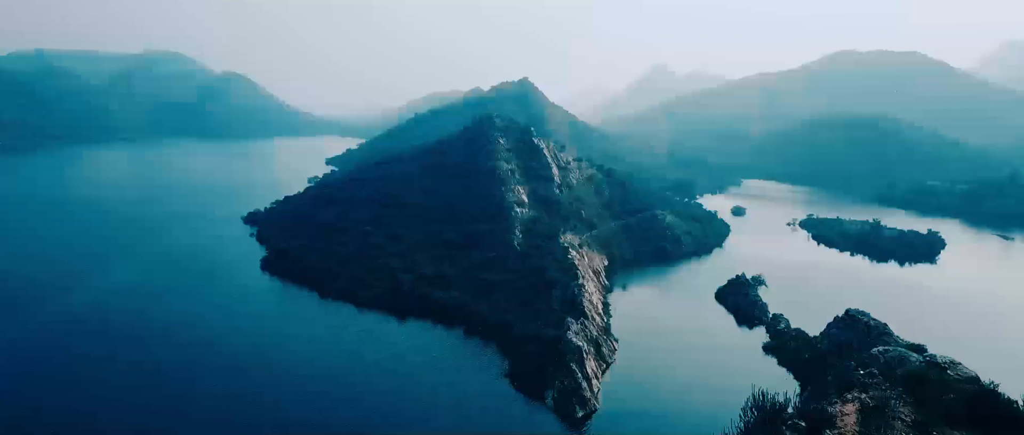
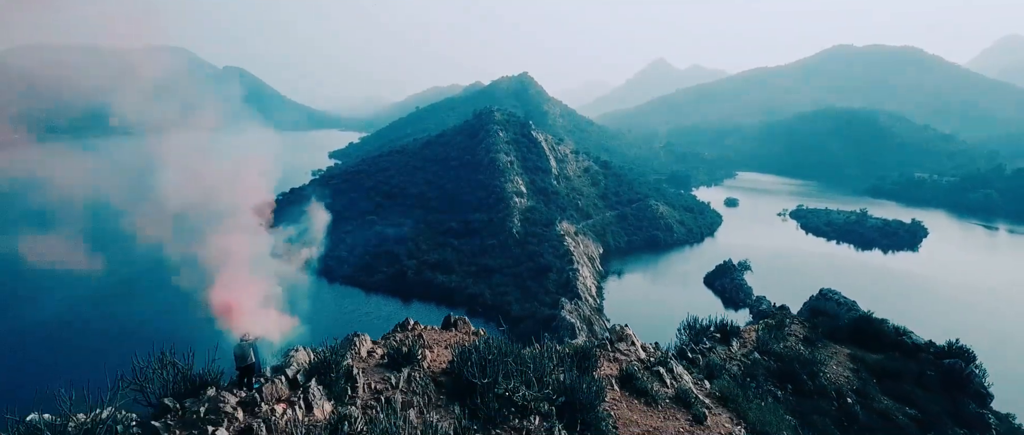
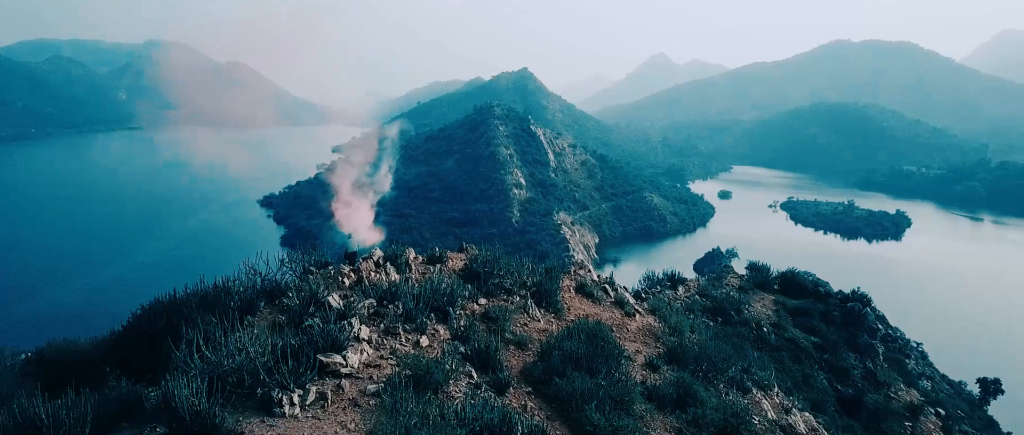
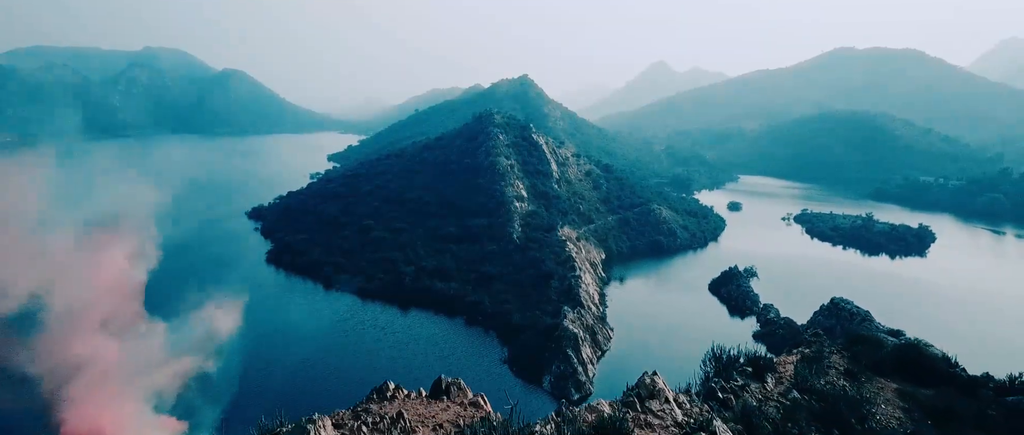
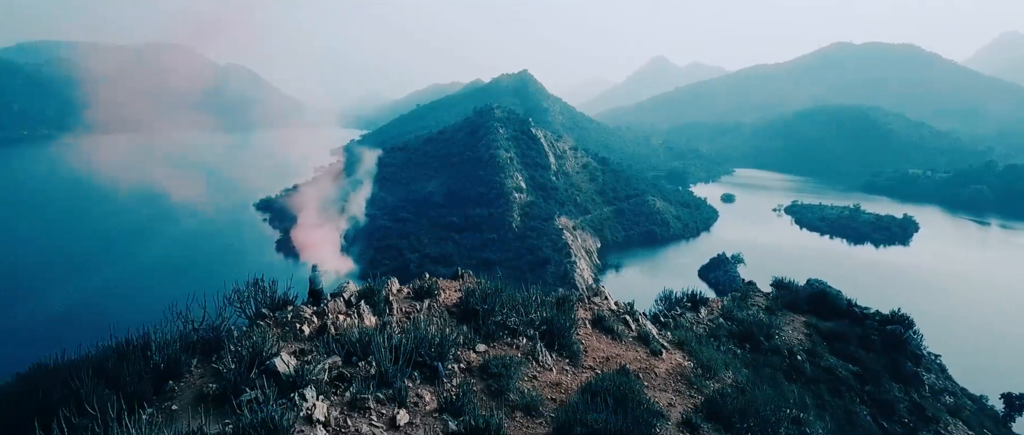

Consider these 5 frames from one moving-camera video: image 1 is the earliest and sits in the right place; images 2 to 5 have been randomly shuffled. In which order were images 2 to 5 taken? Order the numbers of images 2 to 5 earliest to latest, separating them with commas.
4, 2, 5, 3
